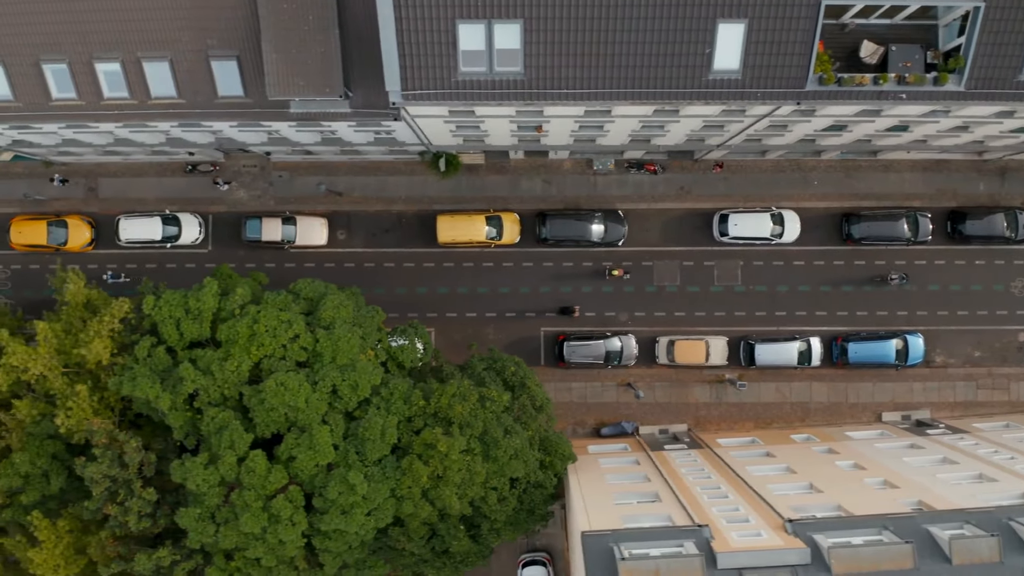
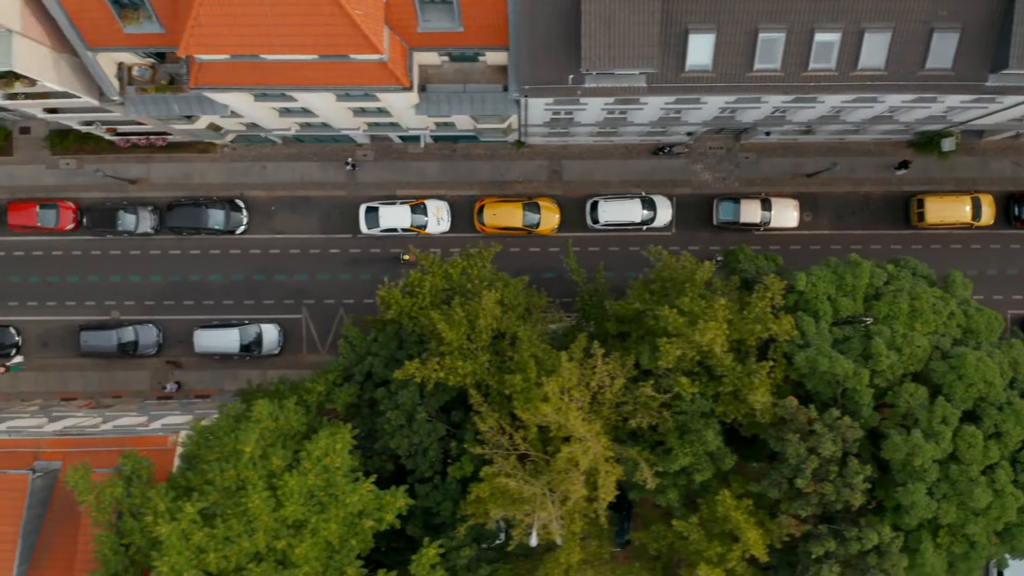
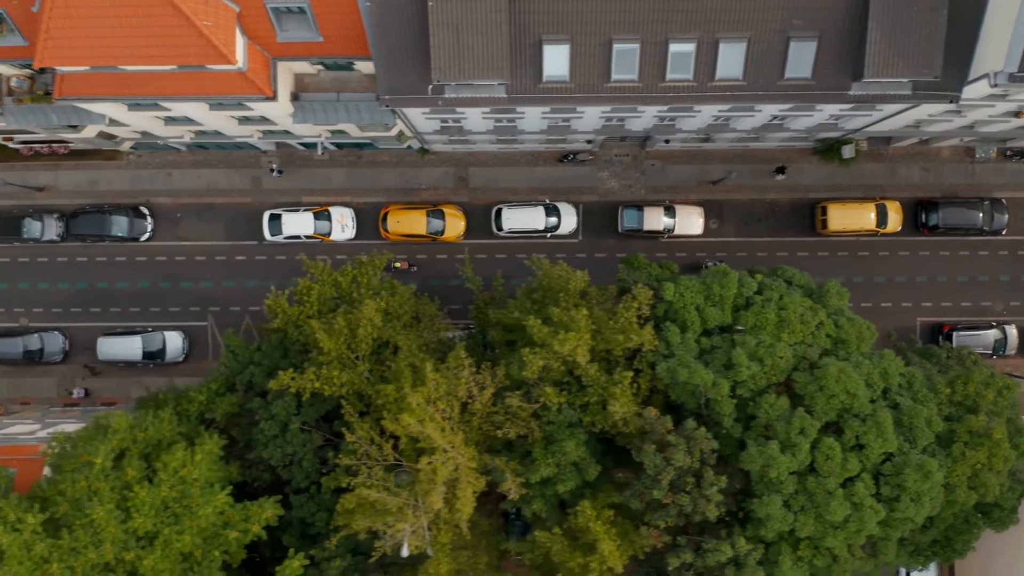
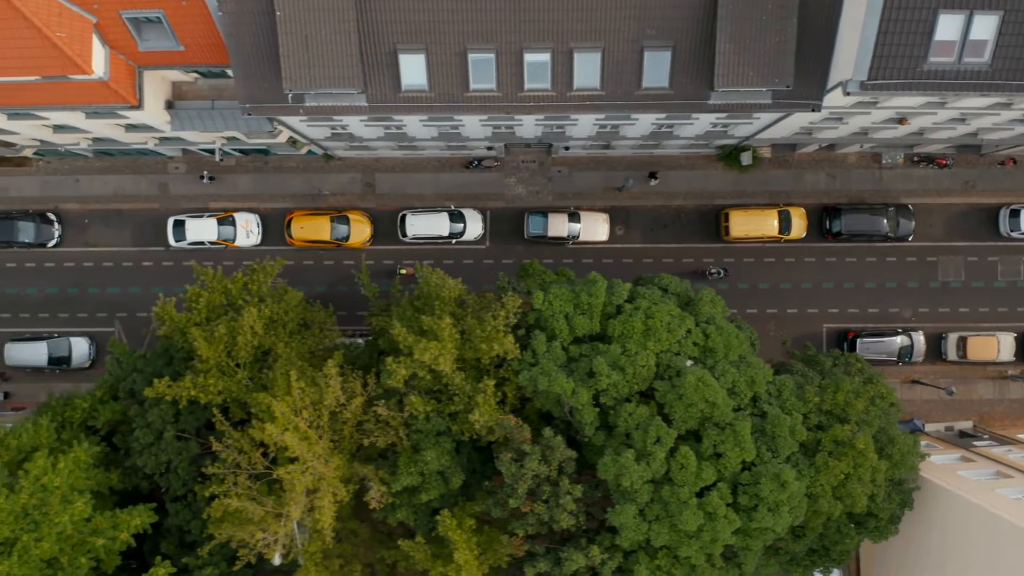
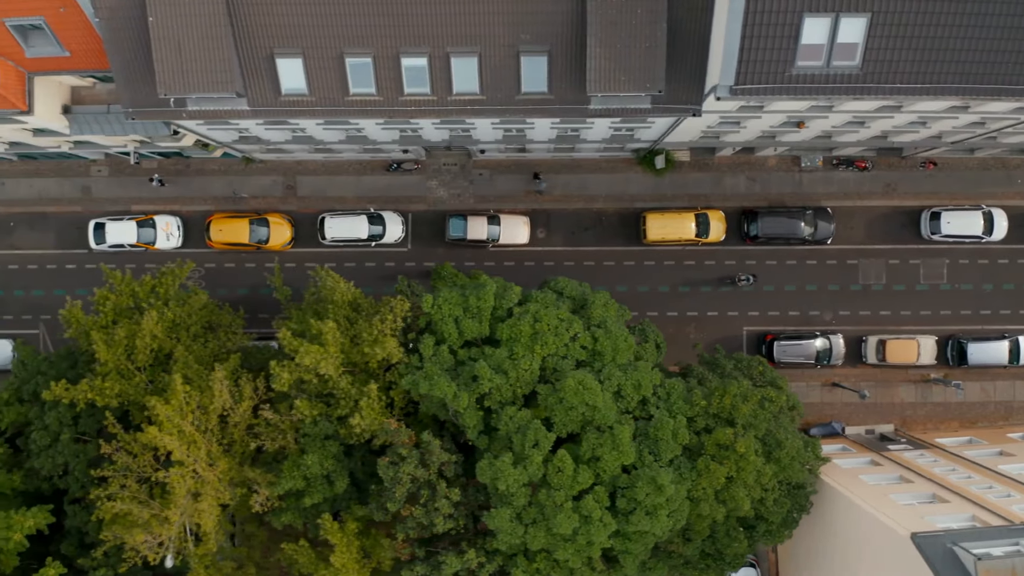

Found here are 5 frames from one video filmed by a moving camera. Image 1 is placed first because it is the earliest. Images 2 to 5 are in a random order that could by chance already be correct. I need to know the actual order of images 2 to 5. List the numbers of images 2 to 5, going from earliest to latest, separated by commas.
5, 4, 3, 2
